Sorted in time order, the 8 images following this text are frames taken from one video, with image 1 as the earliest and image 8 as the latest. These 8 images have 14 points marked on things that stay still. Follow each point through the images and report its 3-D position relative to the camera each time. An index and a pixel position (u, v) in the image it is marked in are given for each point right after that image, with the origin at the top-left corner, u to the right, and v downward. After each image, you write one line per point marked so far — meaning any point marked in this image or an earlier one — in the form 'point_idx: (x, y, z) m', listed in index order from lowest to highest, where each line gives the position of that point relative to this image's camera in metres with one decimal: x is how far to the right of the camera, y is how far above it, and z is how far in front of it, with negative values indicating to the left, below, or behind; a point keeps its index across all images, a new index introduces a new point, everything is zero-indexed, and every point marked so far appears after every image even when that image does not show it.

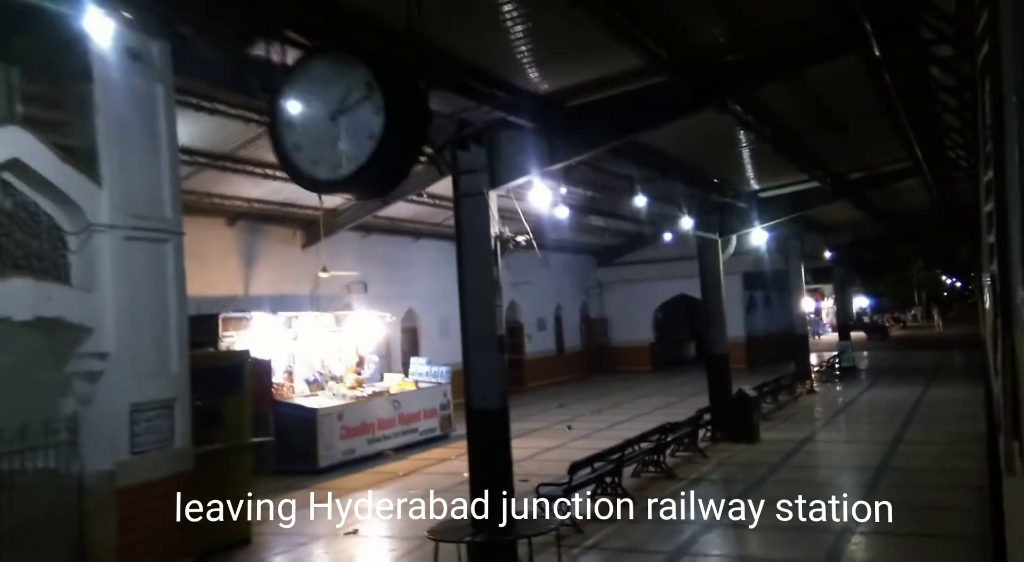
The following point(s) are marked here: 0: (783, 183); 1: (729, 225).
0: (+4.0, +1.4, +13.5) m
1: (+3.2, +0.9, +13.9) m
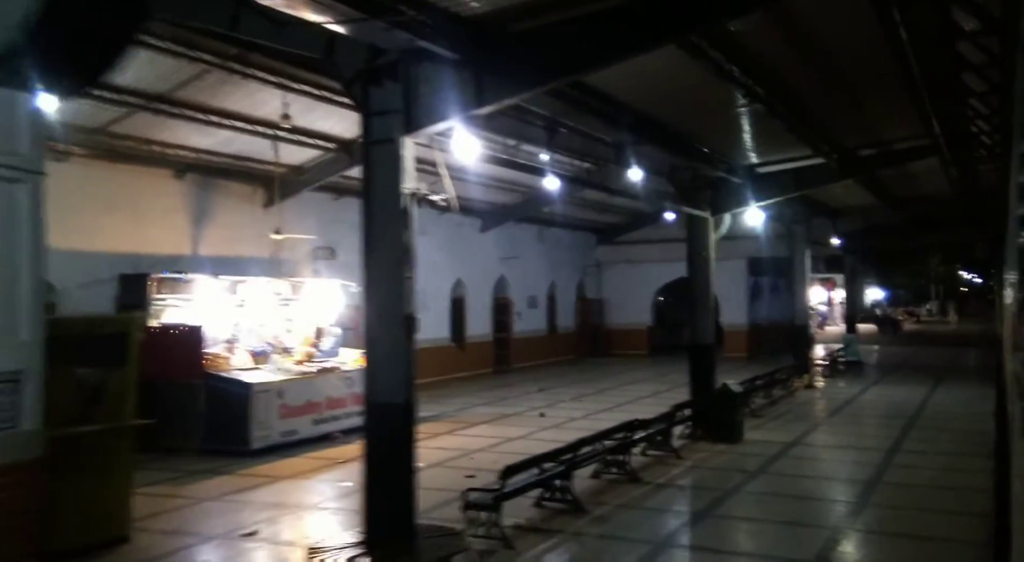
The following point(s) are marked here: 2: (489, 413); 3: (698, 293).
0: (+3.6, +1.6, +12.2) m
1: (+2.9, +1.1, +12.6) m
2: (-0.4, -2.2, +15.0) m
3: (+2.5, -0.2, +12.6) m
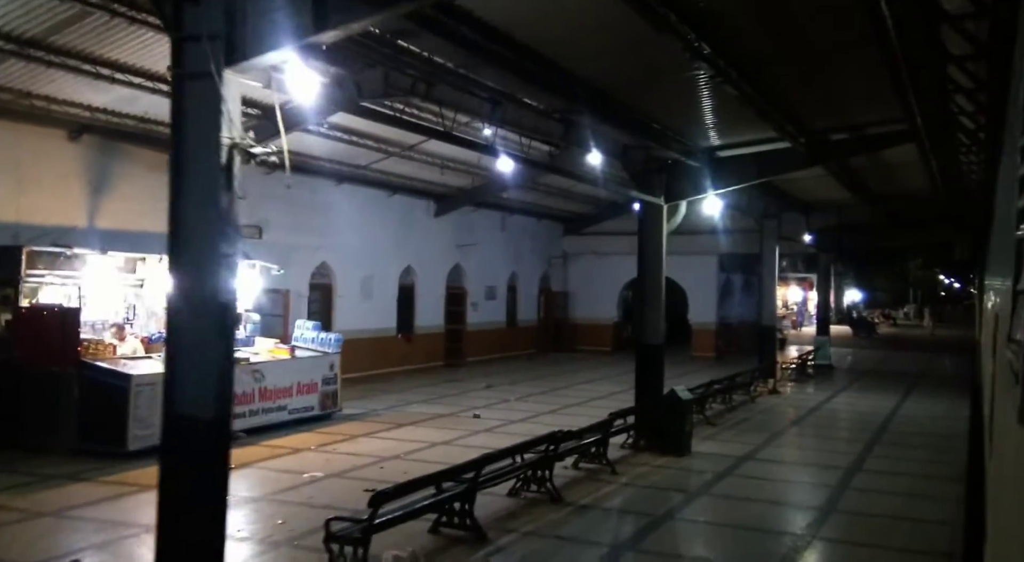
0: (+2.8, +1.7, +11.0) m
1: (+2.0, +1.2, +11.4) m
2: (-1.4, -2.0, +13.7) m
3: (+1.7, -0.1, +11.4) m
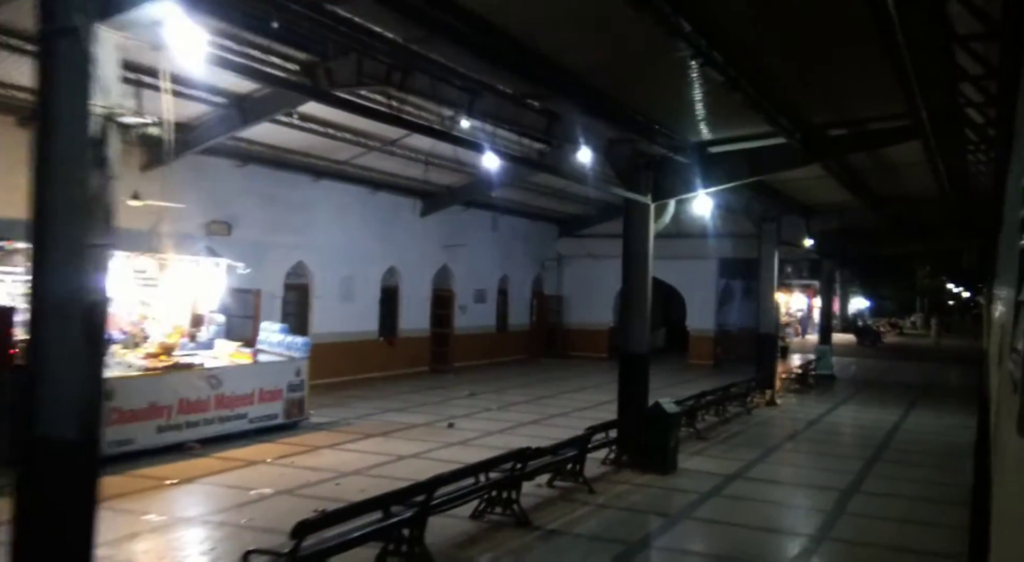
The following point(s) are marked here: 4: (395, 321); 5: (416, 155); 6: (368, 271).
0: (+2.5, +1.6, +10.3) m
1: (+1.8, +1.1, +10.6) m
2: (-1.7, -2.0, +13.0) m
3: (+1.4, -0.1, +10.6) m
4: (-2.5, -0.8, +19.6) m
5: (-1.7, +2.3, +16.5) m
6: (-2.9, +0.2, +18.4) m
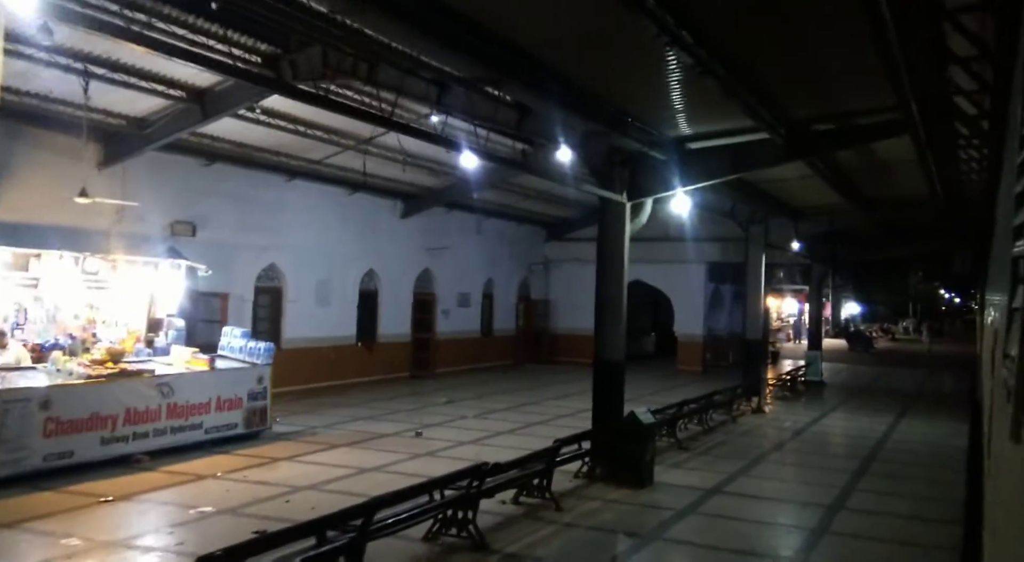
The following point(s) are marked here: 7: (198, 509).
0: (+2.2, +1.6, +9.7) m
1: (+1.4, +1.1, +10.1) m
2: (-2.0, -2.0, +12.4) m
3: (+1.0, -0.2, +10.1) m
4: (-2.9, -0.9, +19.0) m
5: (-2.1, +2.2, +15.9) m
6: (-3.2, +0.1, +17.8) m
7: (-2.7, -2.0, +7.9) m
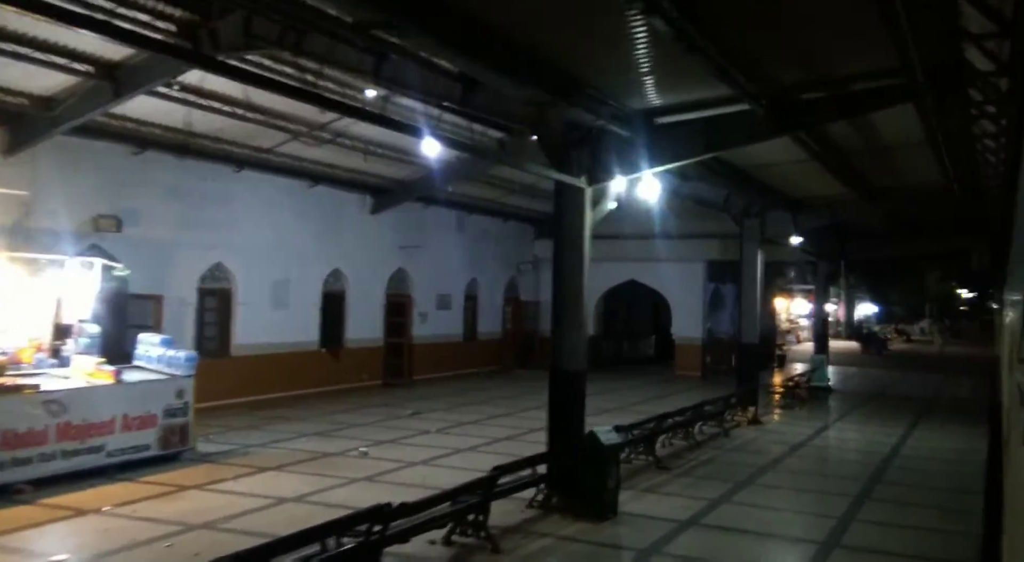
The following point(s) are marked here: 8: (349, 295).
0: (+1.6, +1.6, +8.3) m
1: (+0.9, +1.1, +8.7) m
2: (-2.5, -2.0, +11.1) m
3: (+0.5, -0.2, +8.7) m
4: (-3.3, -0.9, +17.7) m
5: (-2.6, +2.2, +14.6) m
6: (-3.7, +0.1, +16.5) m
7: (-3.3, -2.0, +6.5) m
8: (-3.1, -0.3, +17.7) m
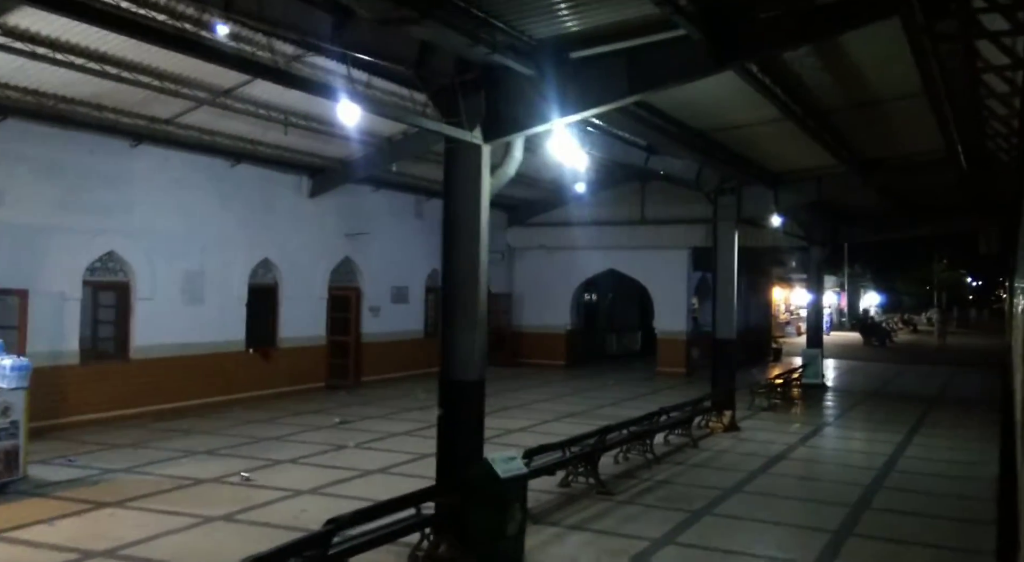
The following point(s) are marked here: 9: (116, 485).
0: (+0.7, +1.7, +6.4) m
1: (-0.1, +1.2, +6.8) m
2: (-3.4, -1.9, +9.2) m
3: (-0.4, 0.0, +6.8) m
4: (-4.1, -0.8, +15.8) m
5: (-3.4, +2.3, +12.6) m
6: (-4.5, +0.3, +14.6) m
7: (-4.2, -1.9, +4.6) m
8: (-4.0, -0.1, +15.8) m
9: (-3.7, -1.9, +8.7) m
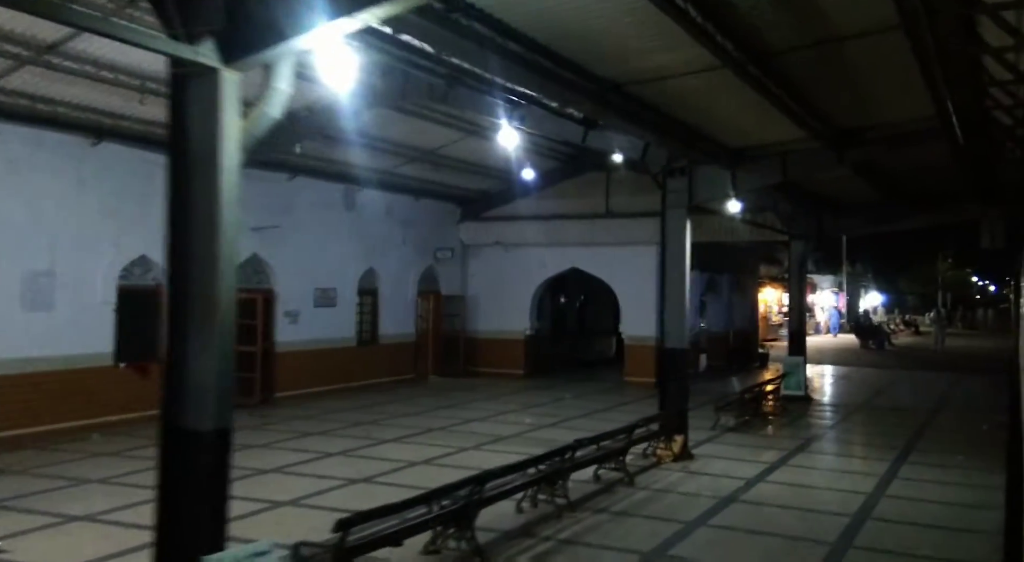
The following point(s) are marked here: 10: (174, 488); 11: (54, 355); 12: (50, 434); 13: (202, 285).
0: (-0.5, +1.7, +4.1) m
1: (-1.2, +1.2, +4.5) m
2: (-4.5, -2.0, +6.9) m
3: (-1.6, 0.0, +4.5) m
4: (-5.2, -0.8, +13.5) m
5: (-4.6, +2.3, +10.4) m
6: (-5.7, +0.2, +12.3) m
7: (-5.3, -1.9, +2.3) m
8: (-5.1, -0.2, +13.5) m
9: (-4.9, -1.9, +6.4) m
10: (-1.6, -1.0, +4.4) m
11: (-5.9, -0.9, +11.8) m
12: (-5.9, -1.9, +11.6) m
13: (-1.5, 0.0, +4.4) m
